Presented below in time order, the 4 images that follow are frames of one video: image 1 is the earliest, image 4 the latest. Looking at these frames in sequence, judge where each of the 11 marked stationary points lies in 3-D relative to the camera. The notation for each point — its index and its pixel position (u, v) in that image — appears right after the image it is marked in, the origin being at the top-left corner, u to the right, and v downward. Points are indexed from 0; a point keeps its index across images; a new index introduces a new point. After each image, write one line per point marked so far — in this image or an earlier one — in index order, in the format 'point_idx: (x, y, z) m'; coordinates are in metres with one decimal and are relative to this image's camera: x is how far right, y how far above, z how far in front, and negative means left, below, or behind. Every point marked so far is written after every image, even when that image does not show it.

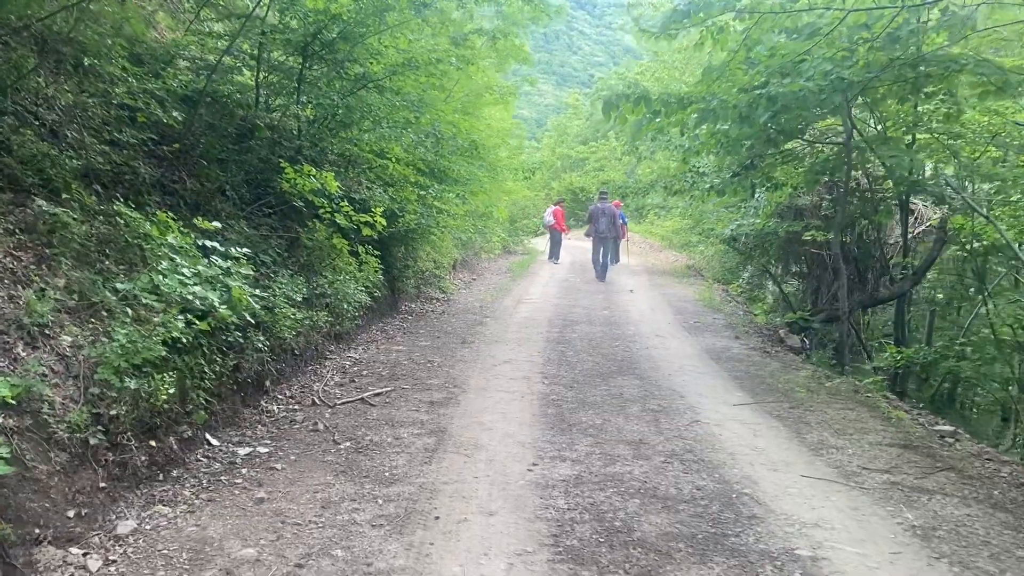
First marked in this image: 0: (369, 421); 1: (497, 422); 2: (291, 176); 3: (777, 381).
0: (-1.1, -1.1, +6.5) m
1: (-0.1, -1.1, +6.5) m
2: (-2.1, +1.0, +7.5) m
3: (+2.7, -0.9, +8.5) m
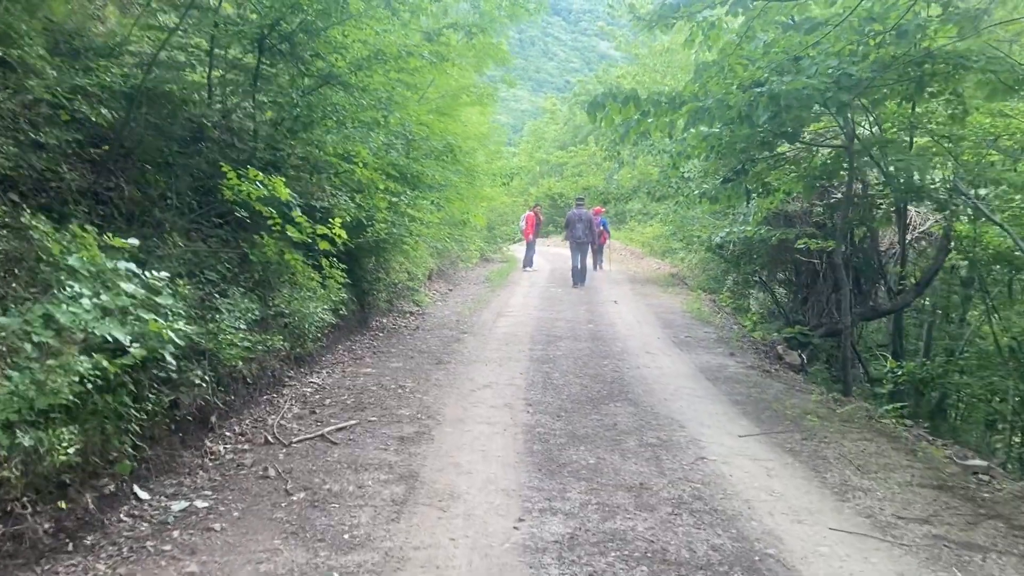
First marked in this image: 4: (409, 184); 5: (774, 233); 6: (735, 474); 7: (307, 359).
0: (-1.3, -1.2, +5.7) m
1: (-0.3, -1.2, +5.7) m
2: (-2.2, +0.9, +6.7) m
3: (+2.5, -1.1, +7.7) m
4: (-1.4, +1.4, +11.0) m
5: (+4.5, +1.0, +14.4) m
6: (+1.5, -1.3, +5.7) m
7: (-2.1, -0.7, +8.4) m
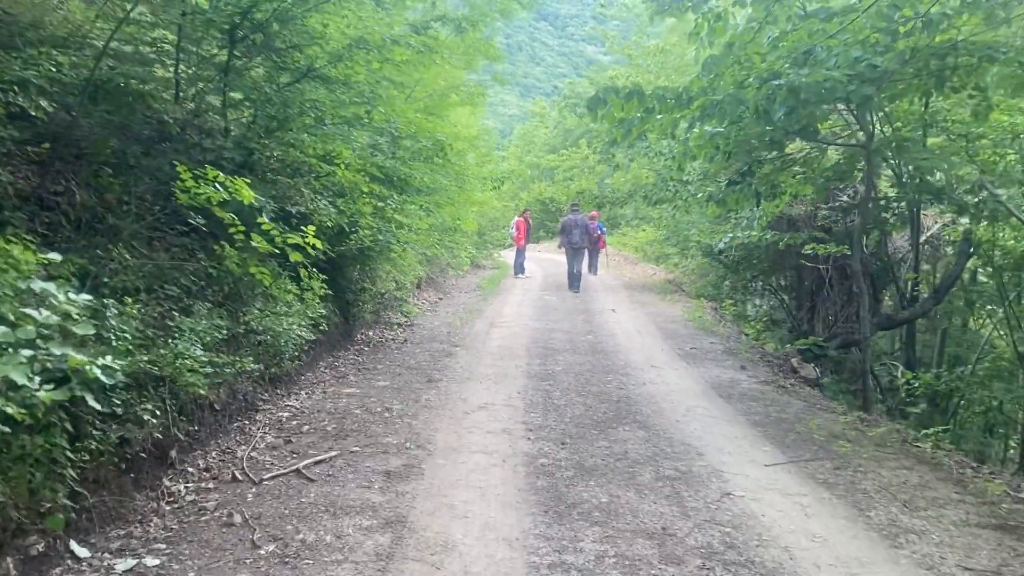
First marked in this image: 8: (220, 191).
0: (-1.2, -1.3, +5.0) m
1: (-0.2, -1.3, +5.0) m
2: (-2.2, +0.8, +5.9) m
3: (+2.5, -1.2, +7.1) m
4: (-1.4, +1.2, +10.3) m
5: (+4.4, +0.8, +13.8) m
6: (+1.5, -1.3, +5.0) m
7: (-2.1, -0.8, +7.6) m
8: (-2.0, +0.7, +5.9) m
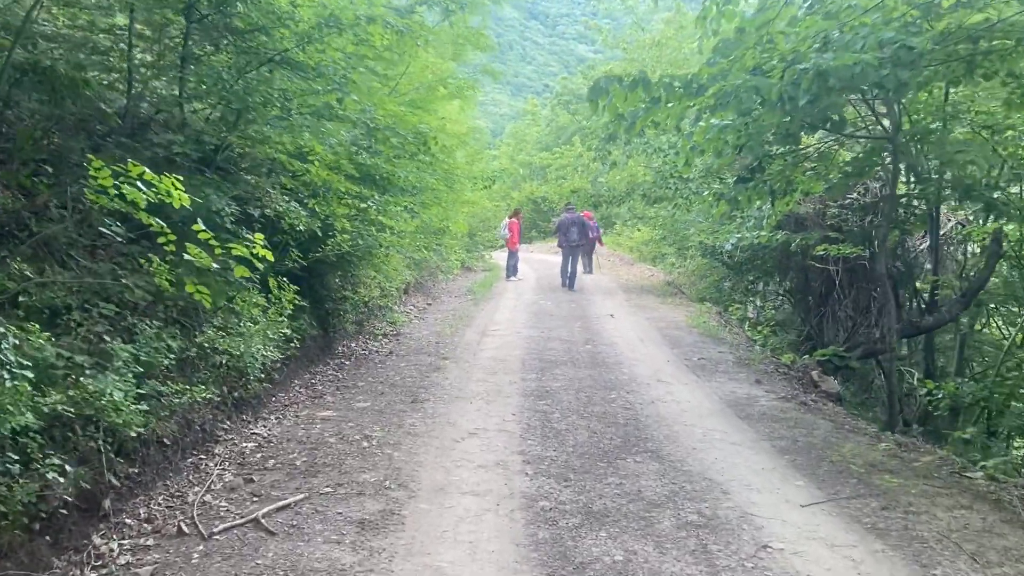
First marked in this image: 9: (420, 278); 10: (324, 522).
0: (-1.3, -1.4, +4.1) m
1: (-0.3, -1.4, +4.1) m
2: (-2.3, +0.6, +5.1) m
3: (+2.5, -1.2, +6.2) m
4: (-1.5, +1.1, +9.4) m
5: (+4.3, +0.8, +13.0) m
6: (+1.5, -1.4, +4.2) m
7: (-2.1, -0.9, +6.8) m
8: (-2.1, +0.6, +5.0) m
9: (-1.8, +0.2, +16.1) m
10: (-1.1, -1.3, +4.8) m
